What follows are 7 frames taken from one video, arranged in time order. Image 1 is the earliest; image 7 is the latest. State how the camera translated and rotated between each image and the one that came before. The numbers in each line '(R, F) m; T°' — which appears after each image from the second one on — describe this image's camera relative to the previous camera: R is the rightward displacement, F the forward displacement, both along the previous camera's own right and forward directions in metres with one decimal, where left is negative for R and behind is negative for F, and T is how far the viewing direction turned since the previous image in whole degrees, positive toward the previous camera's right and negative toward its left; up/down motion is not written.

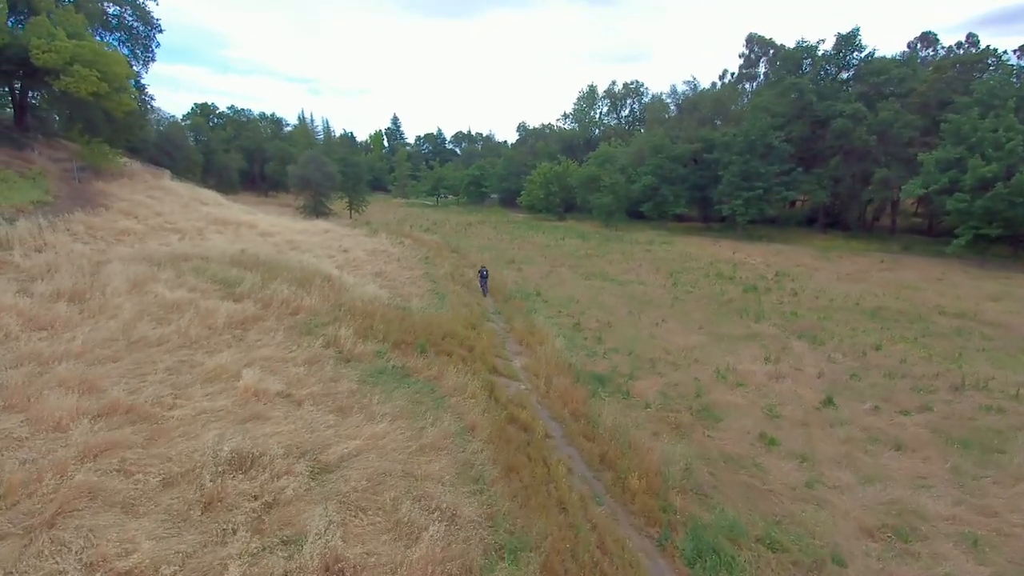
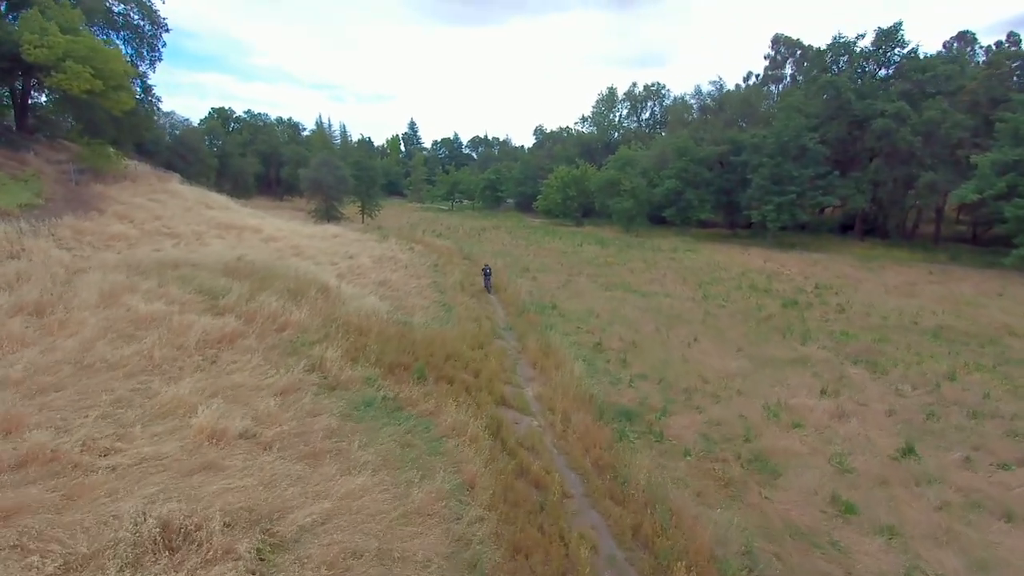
(+0.1, +1.6) m; -2°
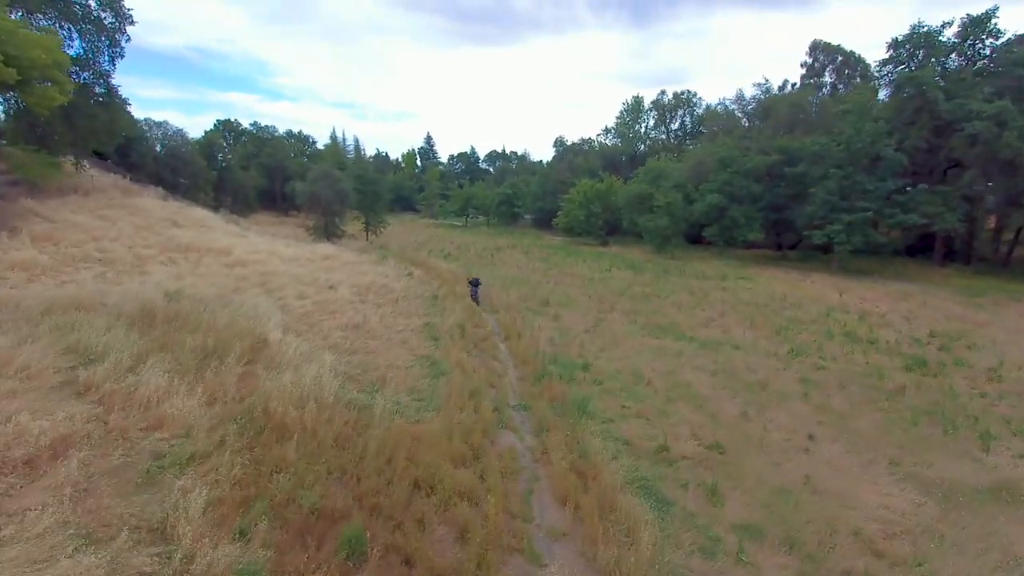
(0.0, +4.6) m; -2°
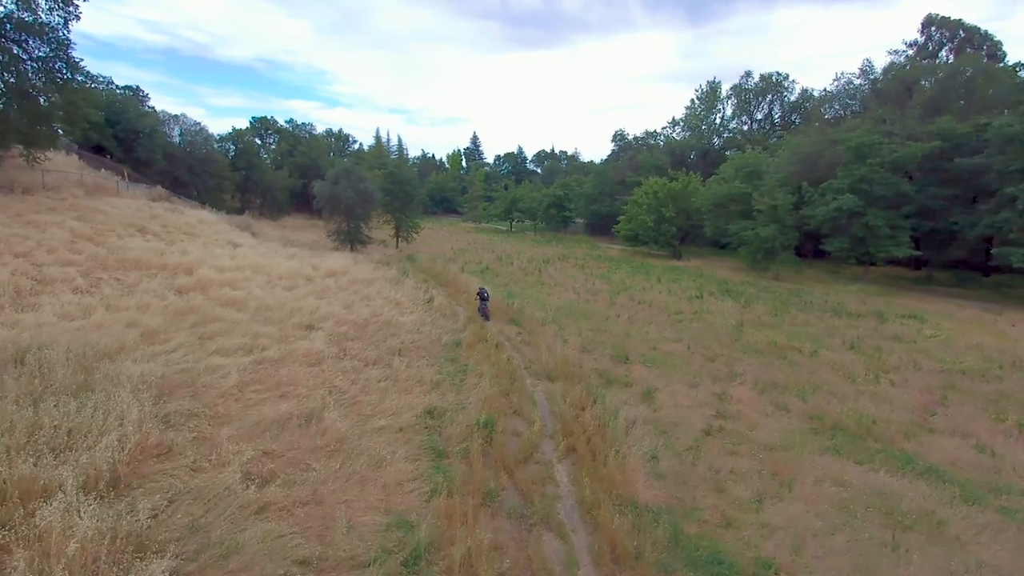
(-0.4, +6.6) m; -5°
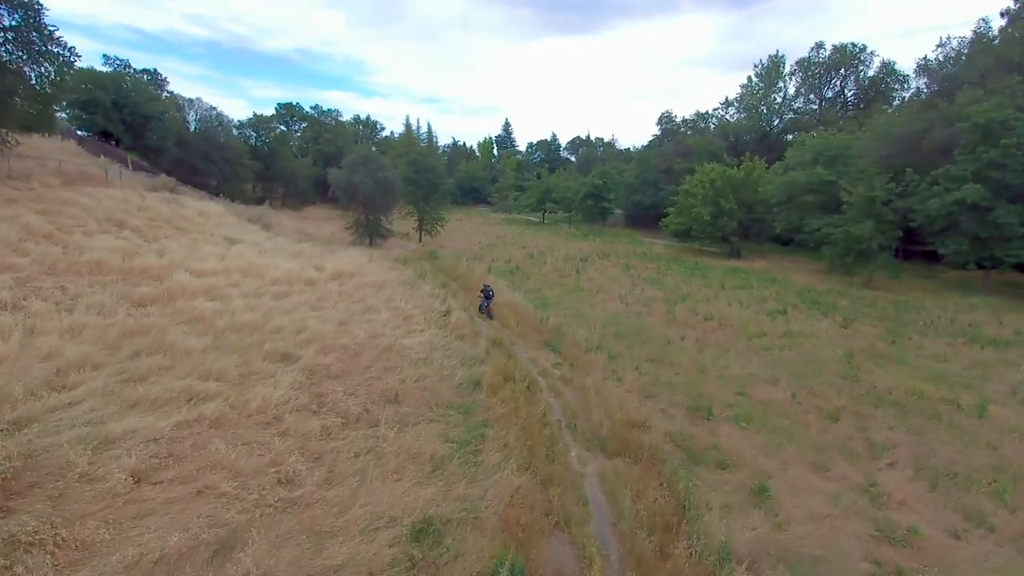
(-0.2, +3.4) m; -4°
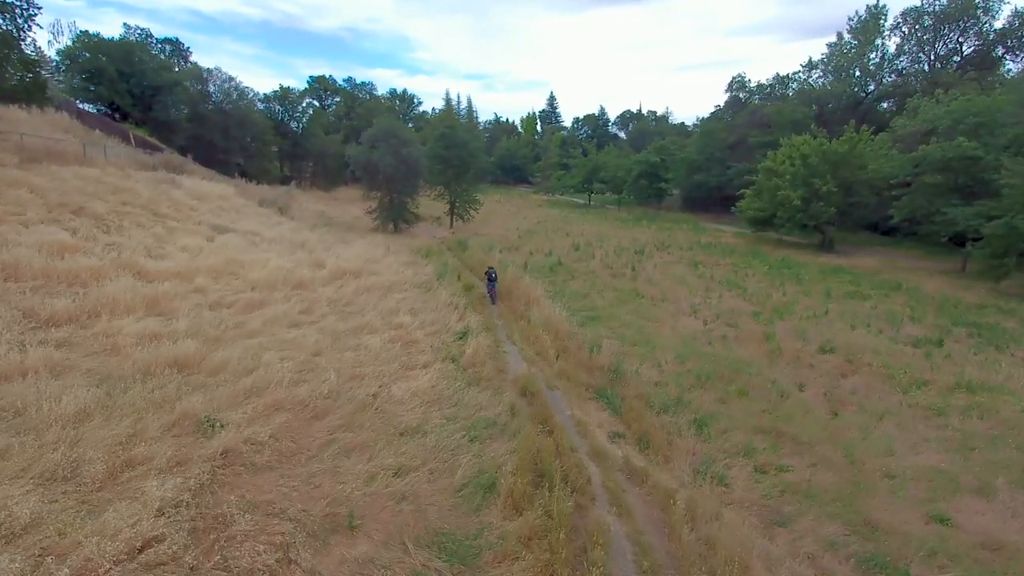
(0.0, +3.9) m; -5°
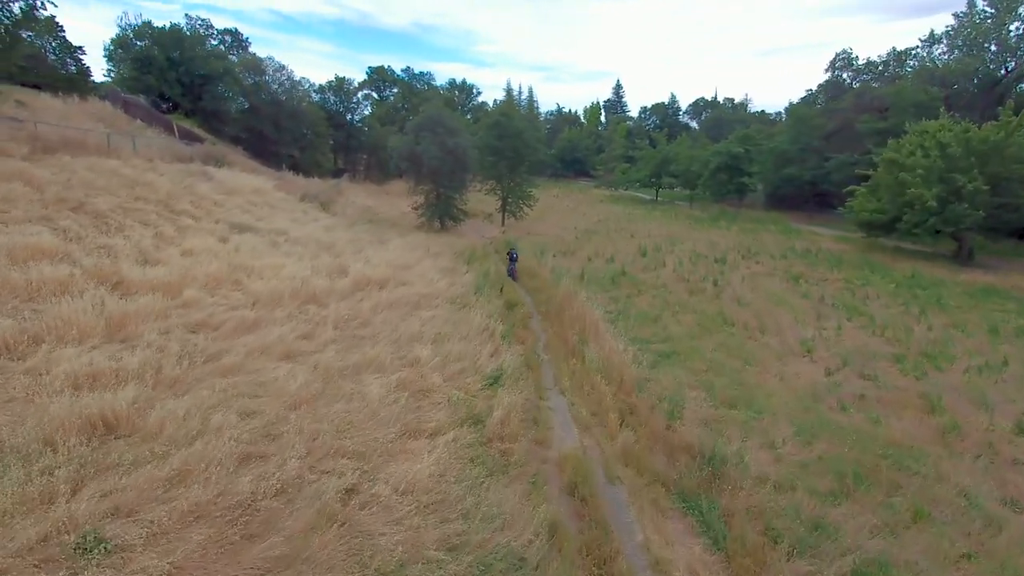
(+0.1, +2.8) m; -7°
